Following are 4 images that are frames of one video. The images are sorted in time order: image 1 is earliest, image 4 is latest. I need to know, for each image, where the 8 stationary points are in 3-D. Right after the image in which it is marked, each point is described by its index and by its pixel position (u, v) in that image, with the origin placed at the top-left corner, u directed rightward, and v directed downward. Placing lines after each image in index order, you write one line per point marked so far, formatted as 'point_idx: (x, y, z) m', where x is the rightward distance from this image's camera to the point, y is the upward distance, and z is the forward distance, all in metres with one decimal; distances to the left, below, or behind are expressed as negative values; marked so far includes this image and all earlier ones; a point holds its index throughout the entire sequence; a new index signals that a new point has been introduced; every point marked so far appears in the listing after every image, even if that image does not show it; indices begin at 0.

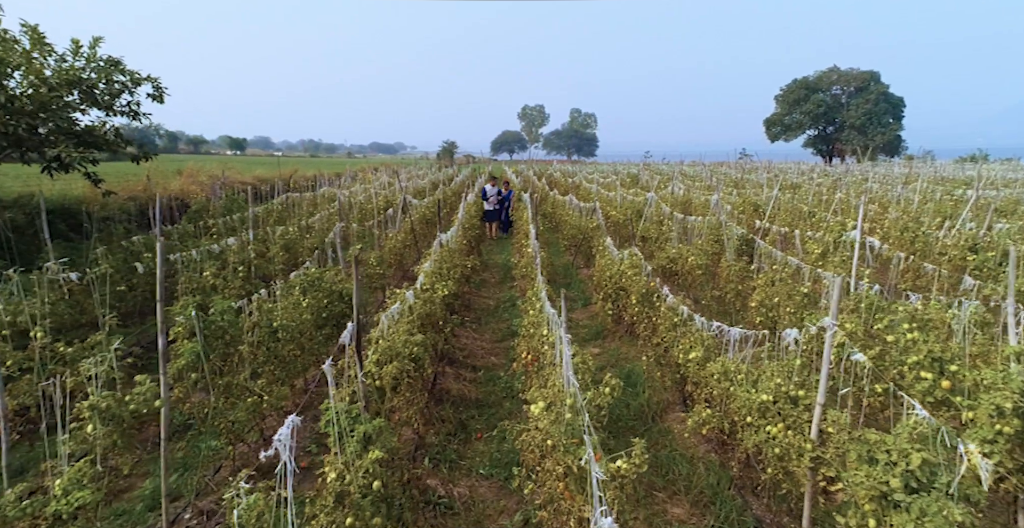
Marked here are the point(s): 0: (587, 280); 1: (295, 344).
0: (+1.4, -0.3, +10.6) m
1: (-1.8, -0.6, +4.5) m
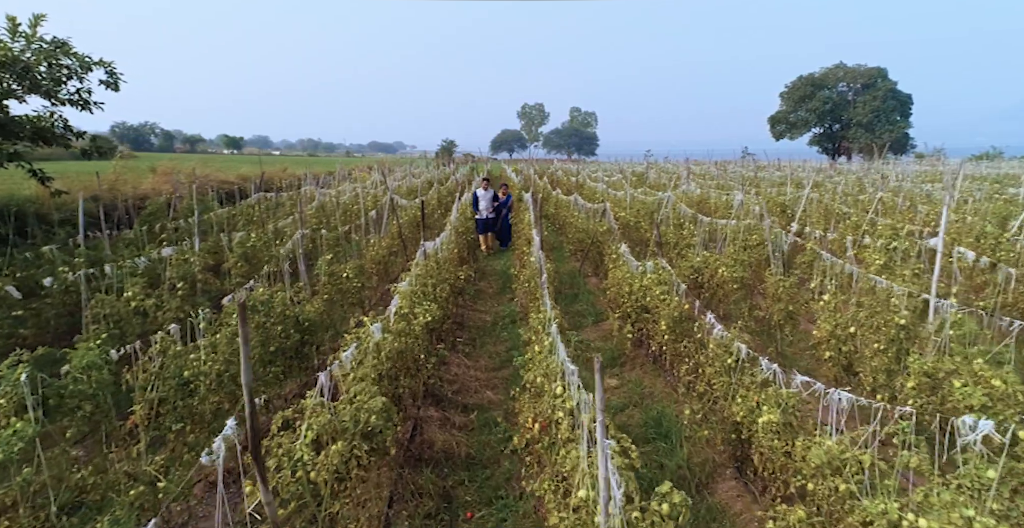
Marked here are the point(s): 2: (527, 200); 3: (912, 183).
0: (+1.4, -0.5, +9.5) m
1: (-1.8, -0.8, +3.3) m
2: (+0.3, +1.3, +11.4) m
3: (+10.9, +2.2, +15.1) m
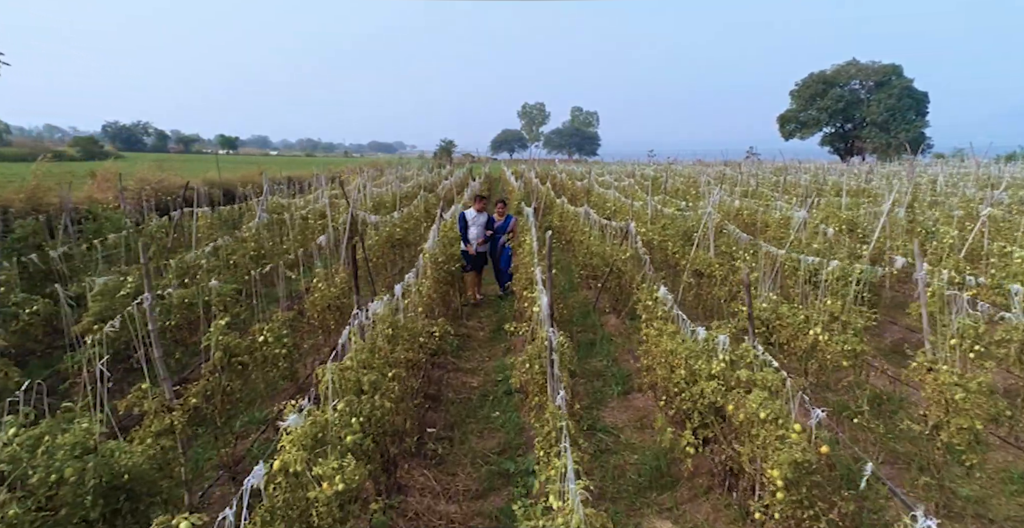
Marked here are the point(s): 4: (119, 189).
0: (+1.4, -0.9, +7.3) m
1: (-1.8, -1.3, +1.1) m
2: (+0.3, +0.8, +9.2) m
3: (+10.9, +1.7, +12.9) m
4: (-9.0, +1.7, +12.7) m
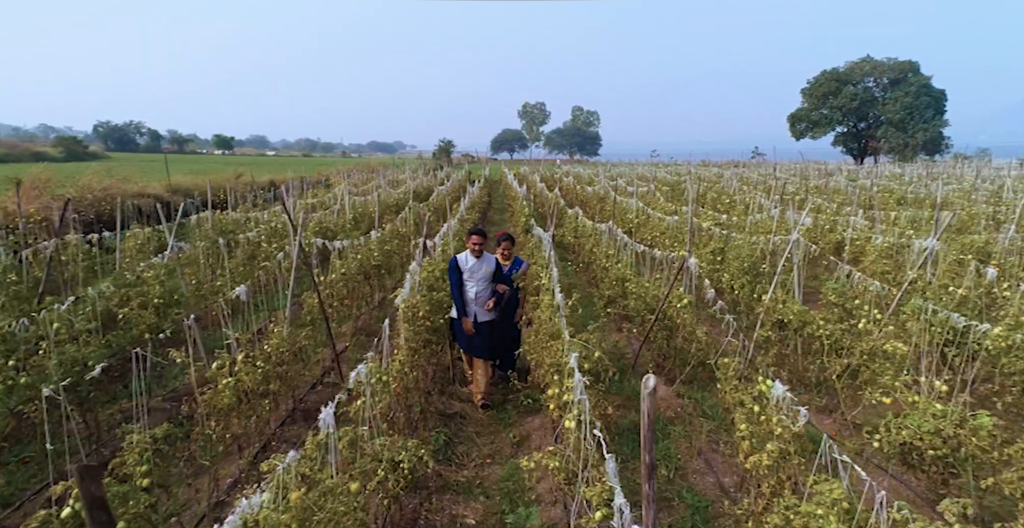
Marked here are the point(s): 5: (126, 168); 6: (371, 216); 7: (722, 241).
0: (+1.5, -1.4, +5.1) m
1: (-1.7, -1.8, -1.1) m
2: (+0.4, +0.3, +7.0) m
3: (+11.0, +1.2, +10.7) m
4: (-8.9, +1.2, +10.5) m
5: (-11.0, +2.8, +15.9) m
6: (-2.9, +1.0, +11.5) m
7: (+2.9, +0.3, +7.4) m
